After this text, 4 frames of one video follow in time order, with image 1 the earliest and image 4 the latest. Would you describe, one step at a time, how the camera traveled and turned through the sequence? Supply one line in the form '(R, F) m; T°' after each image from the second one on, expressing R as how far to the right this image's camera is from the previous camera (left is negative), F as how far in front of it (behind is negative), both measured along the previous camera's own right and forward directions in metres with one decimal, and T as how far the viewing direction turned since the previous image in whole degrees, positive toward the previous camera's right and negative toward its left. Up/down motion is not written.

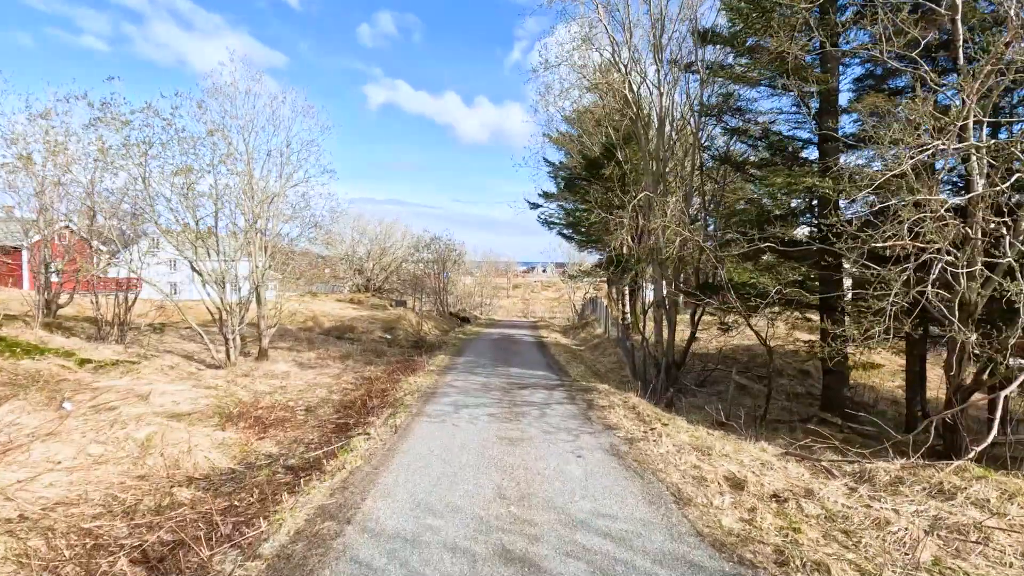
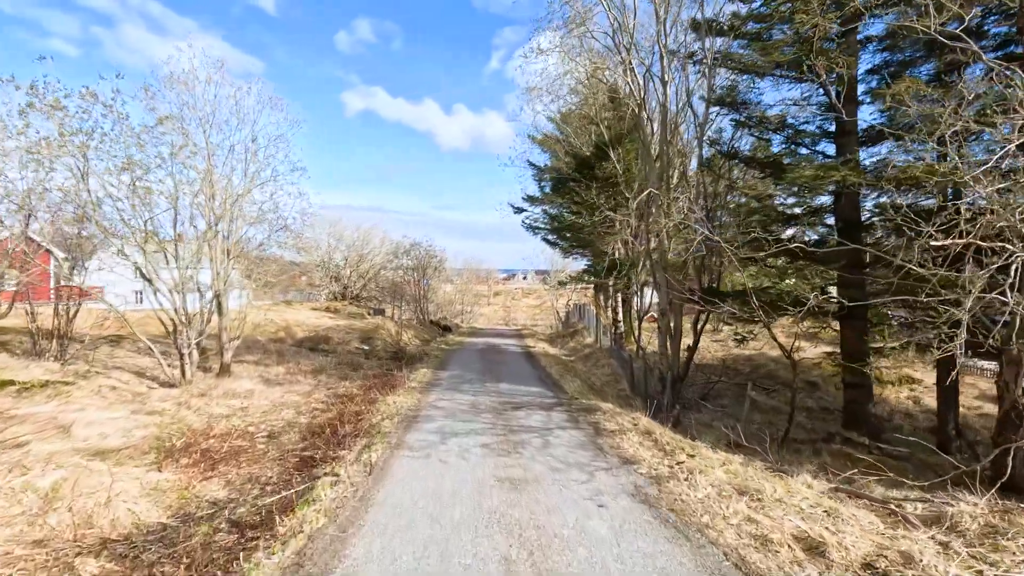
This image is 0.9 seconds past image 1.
(-0.2, +1.0) m; +2°
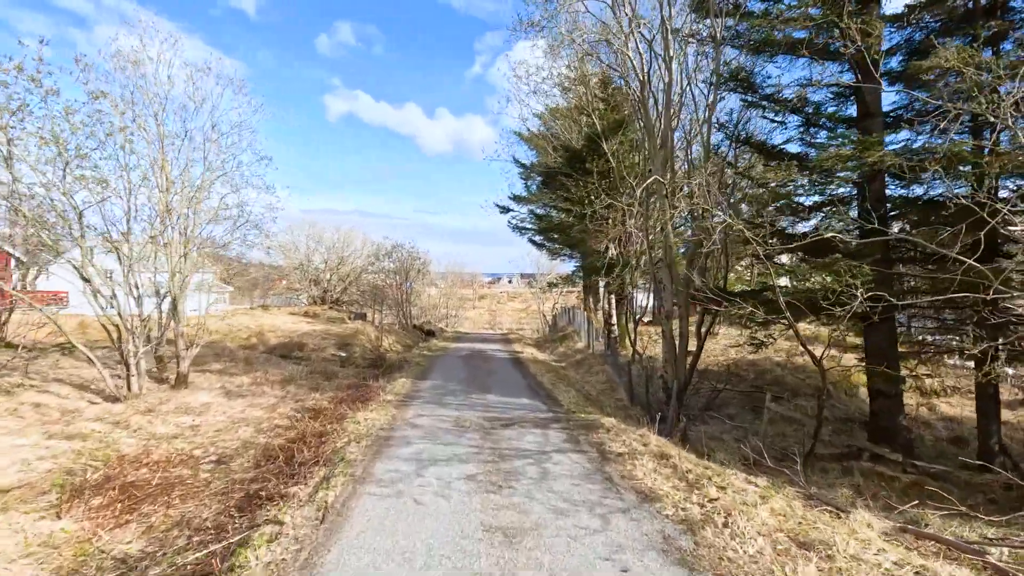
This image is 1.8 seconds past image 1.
(0.0, +1.0) m; +2°
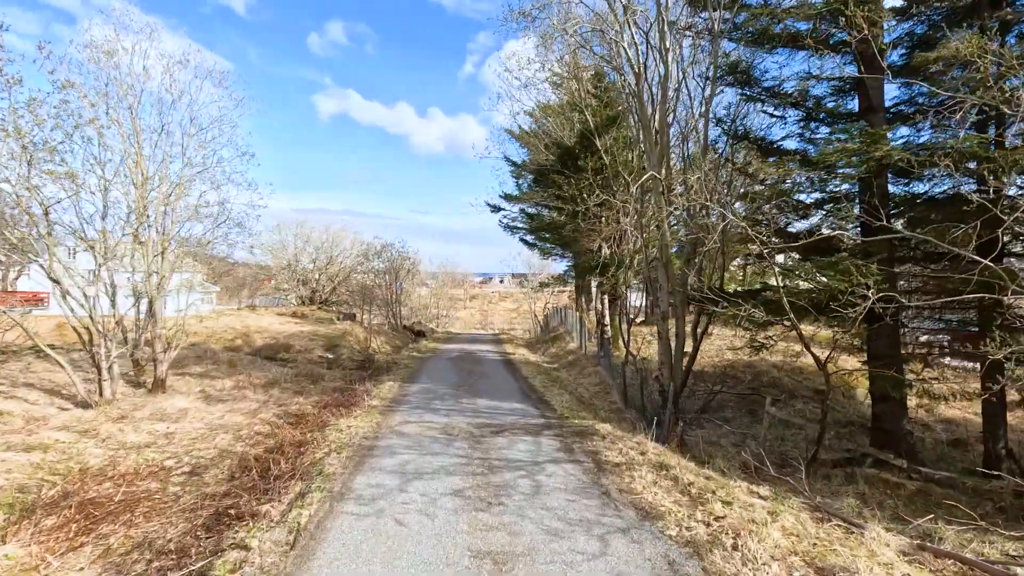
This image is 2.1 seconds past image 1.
(0.0, +0.3) m; +1°
